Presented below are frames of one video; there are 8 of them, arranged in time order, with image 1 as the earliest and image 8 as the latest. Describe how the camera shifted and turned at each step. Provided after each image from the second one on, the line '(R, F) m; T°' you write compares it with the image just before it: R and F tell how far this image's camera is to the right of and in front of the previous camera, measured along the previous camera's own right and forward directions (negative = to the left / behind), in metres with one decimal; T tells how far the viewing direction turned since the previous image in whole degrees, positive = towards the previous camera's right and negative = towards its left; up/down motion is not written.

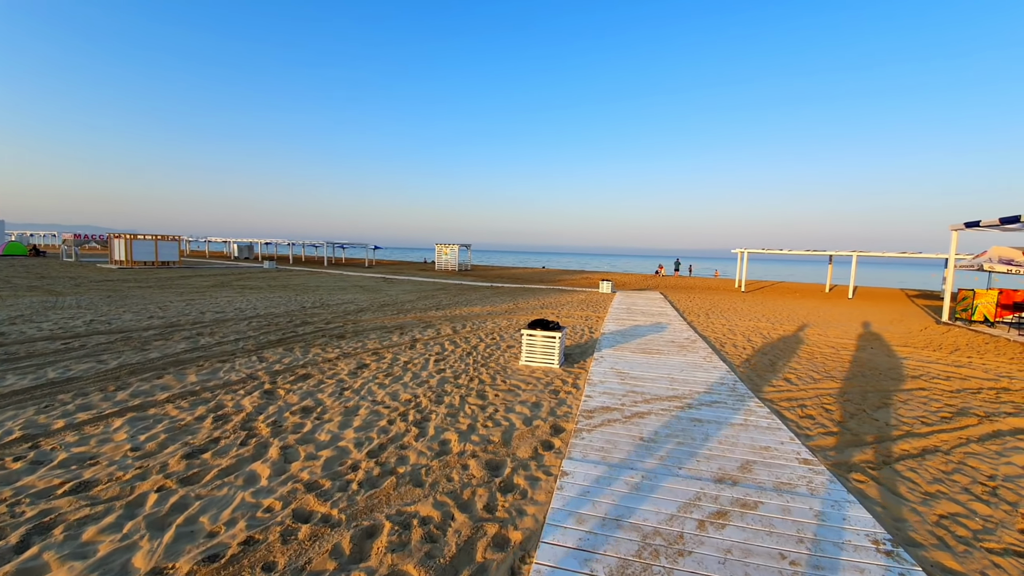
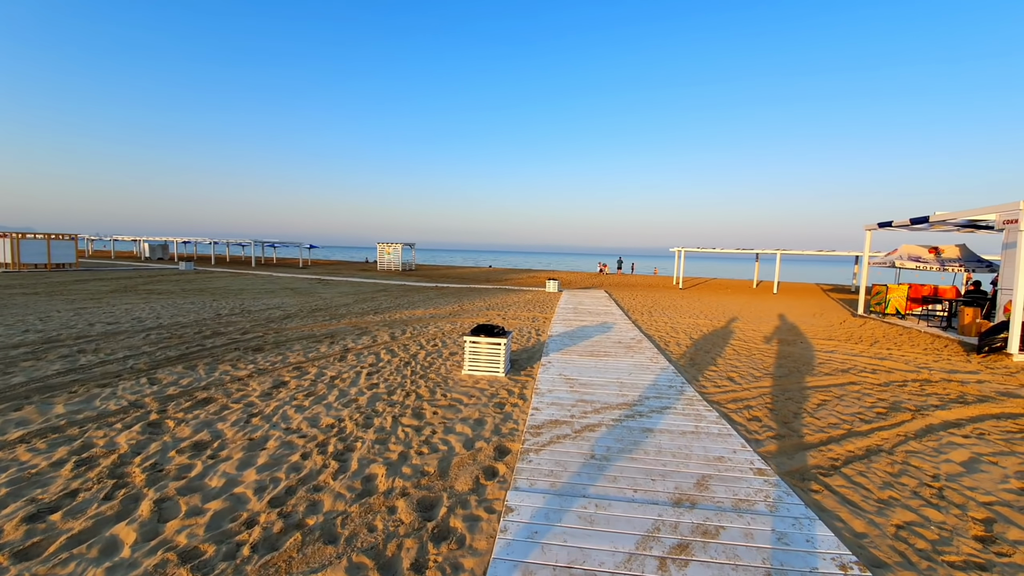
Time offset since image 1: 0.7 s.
(+0.1, +0.5) m; +7°
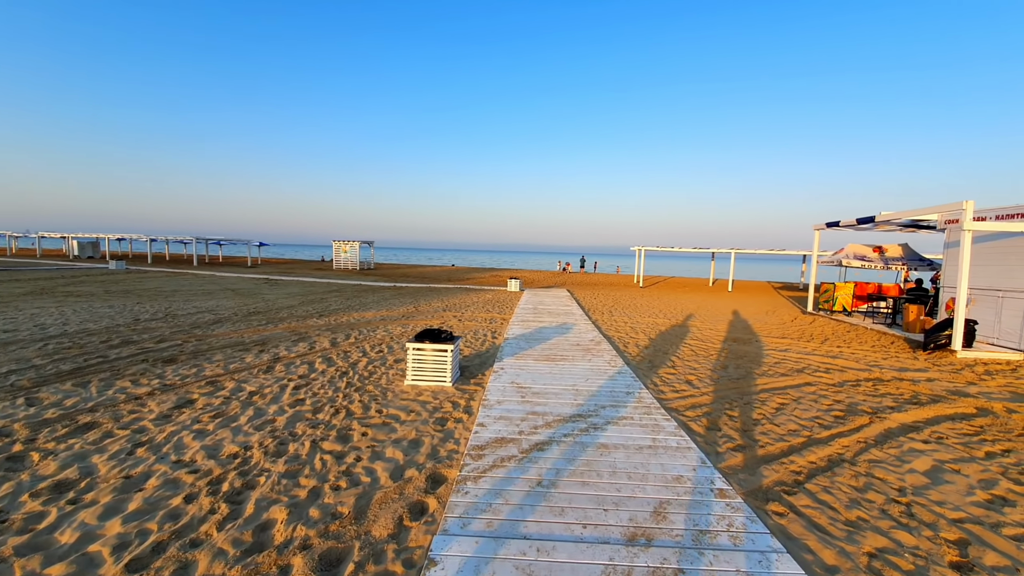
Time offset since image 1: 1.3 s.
(+0.2, +0.5) m; +5°
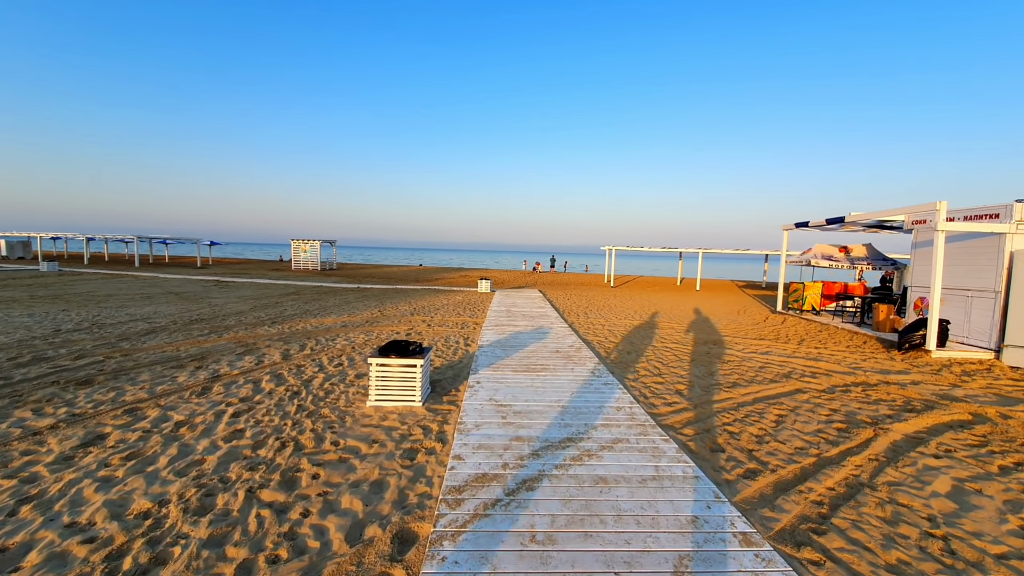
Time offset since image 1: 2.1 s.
(-0.1, +0.6) m; +4°
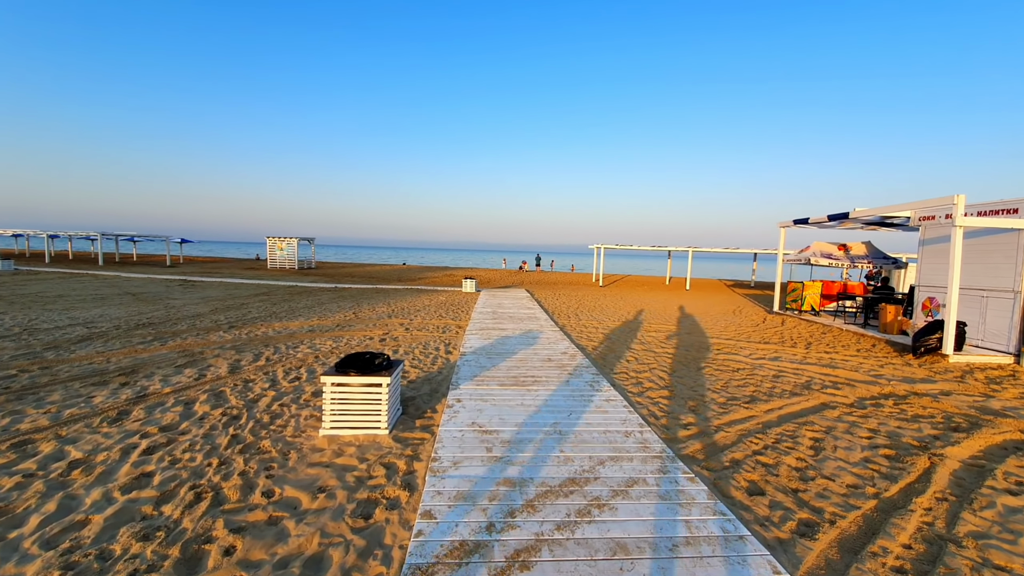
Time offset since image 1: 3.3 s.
(0.0, +0.9) m; +2°
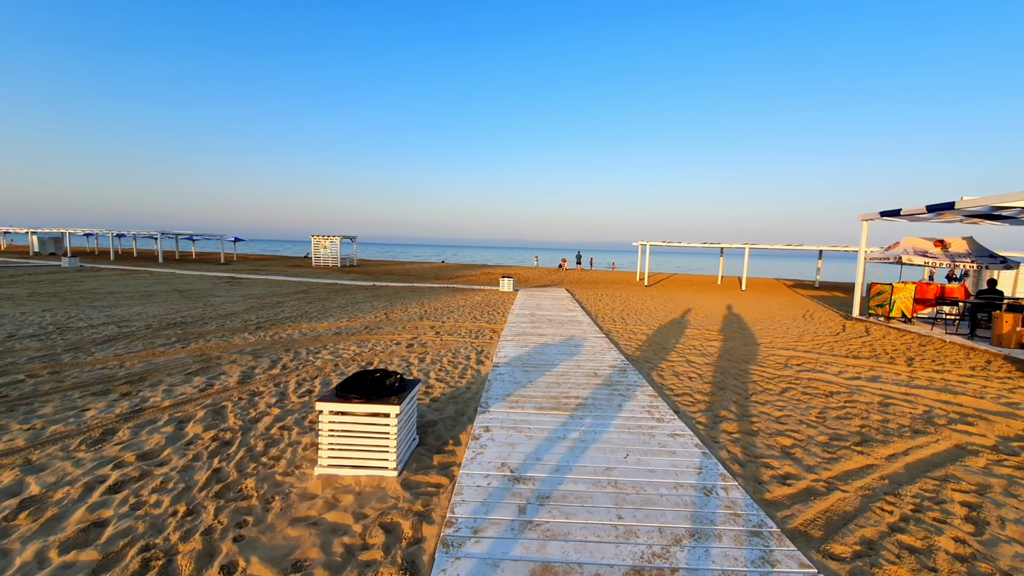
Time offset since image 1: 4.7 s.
(0.0, +0.9) m; -5°
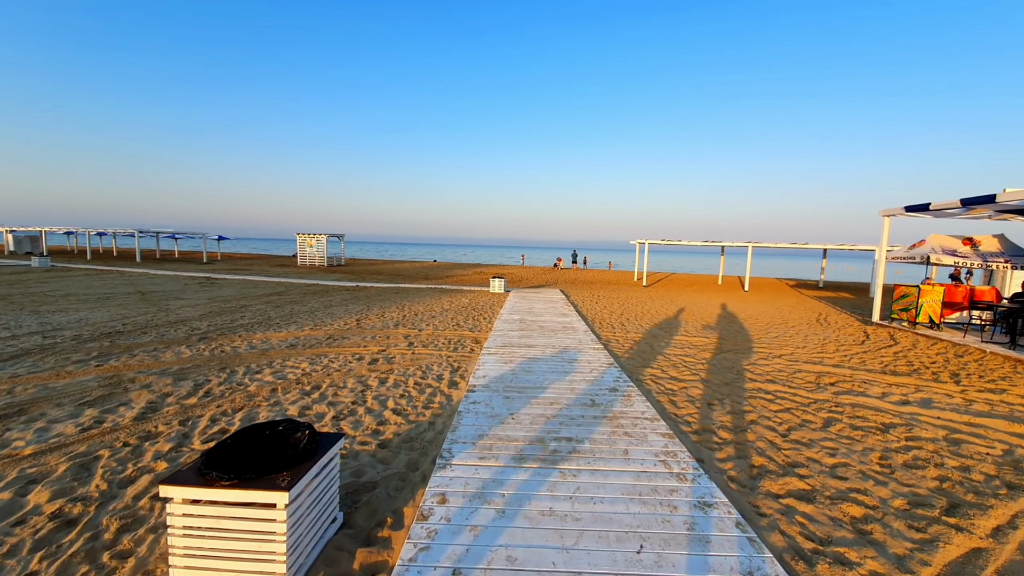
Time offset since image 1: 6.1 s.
(+0.2, +1.1) m; 0°
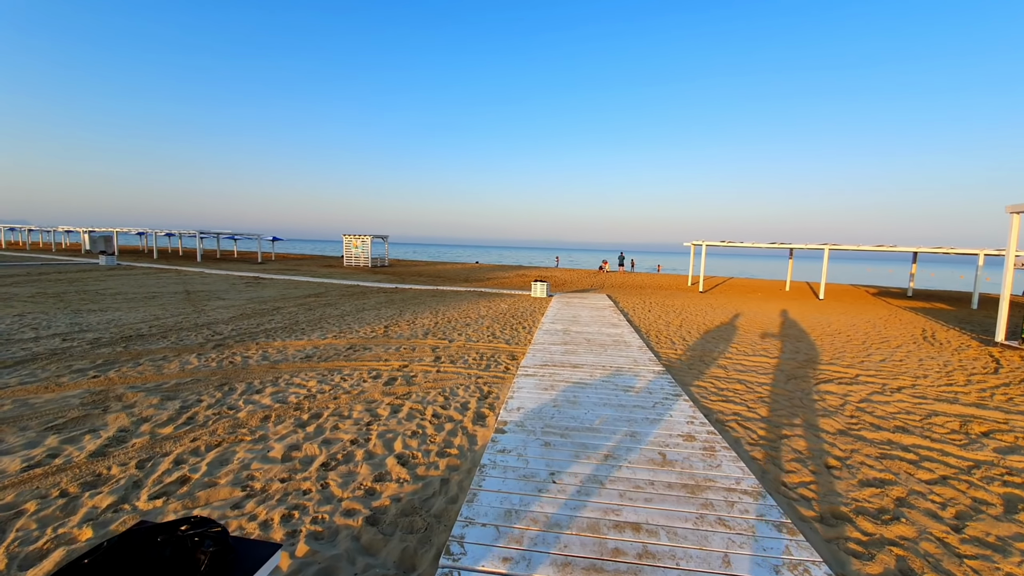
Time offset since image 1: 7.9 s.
(0.0, +1.0) m; -6°
